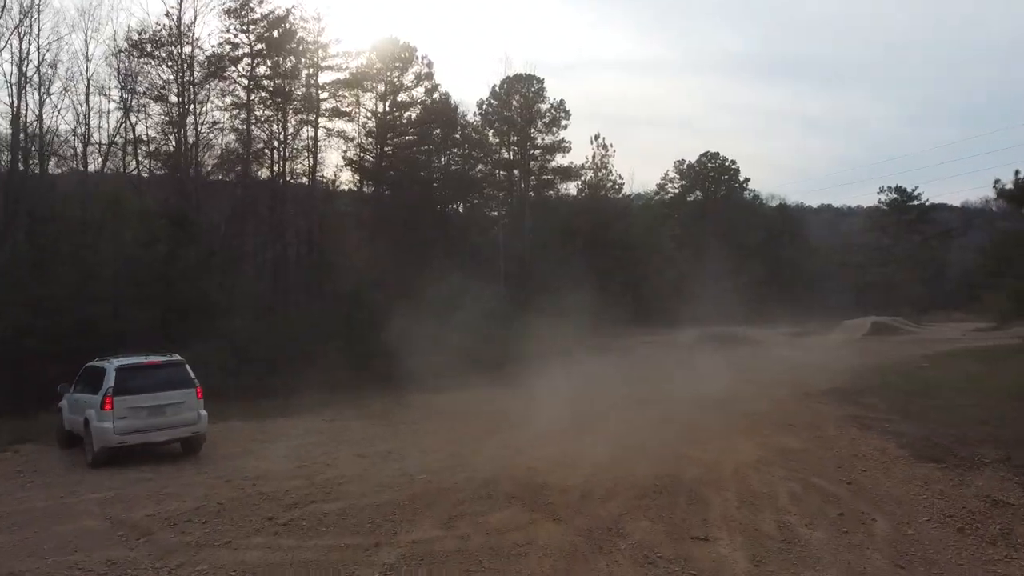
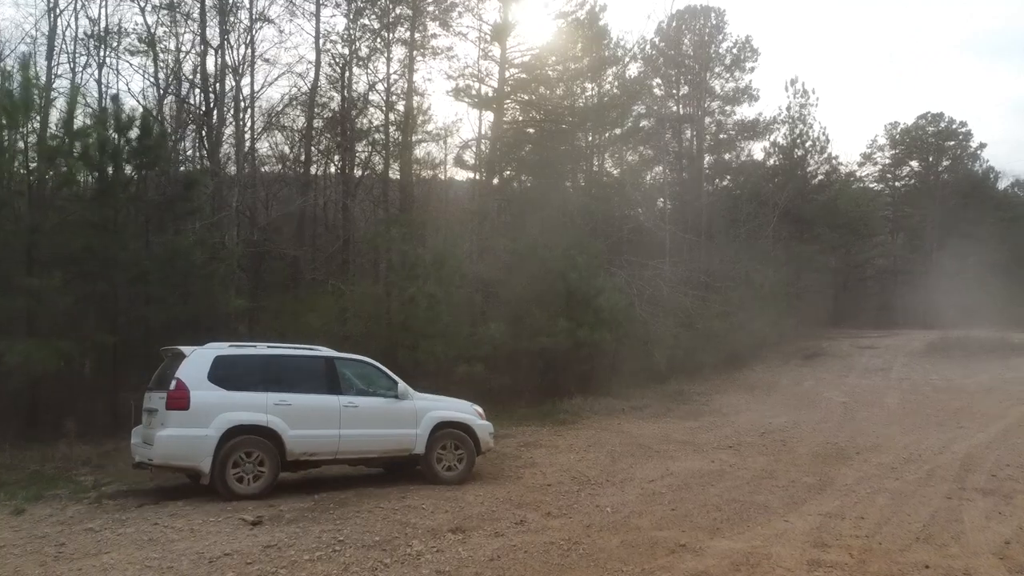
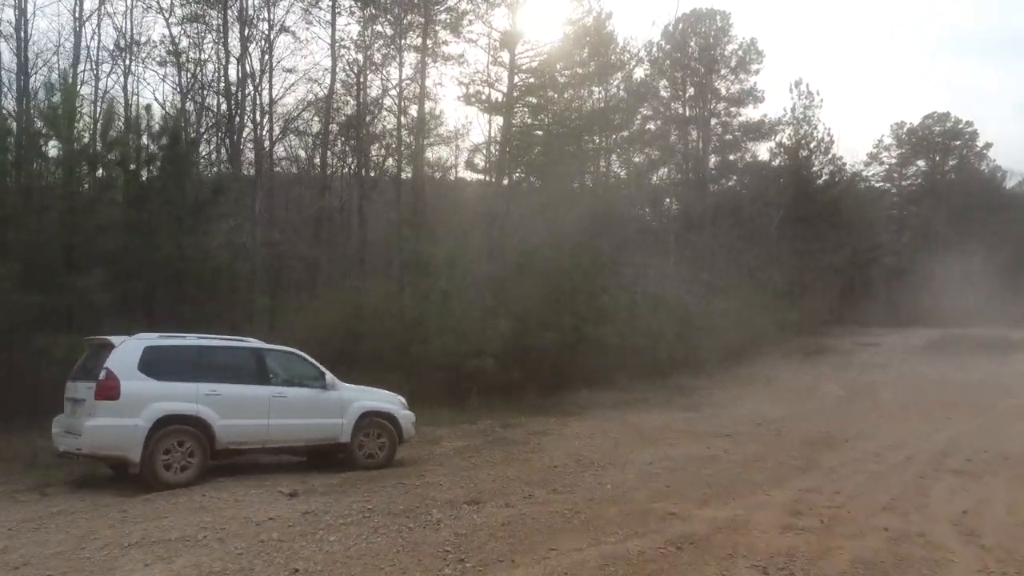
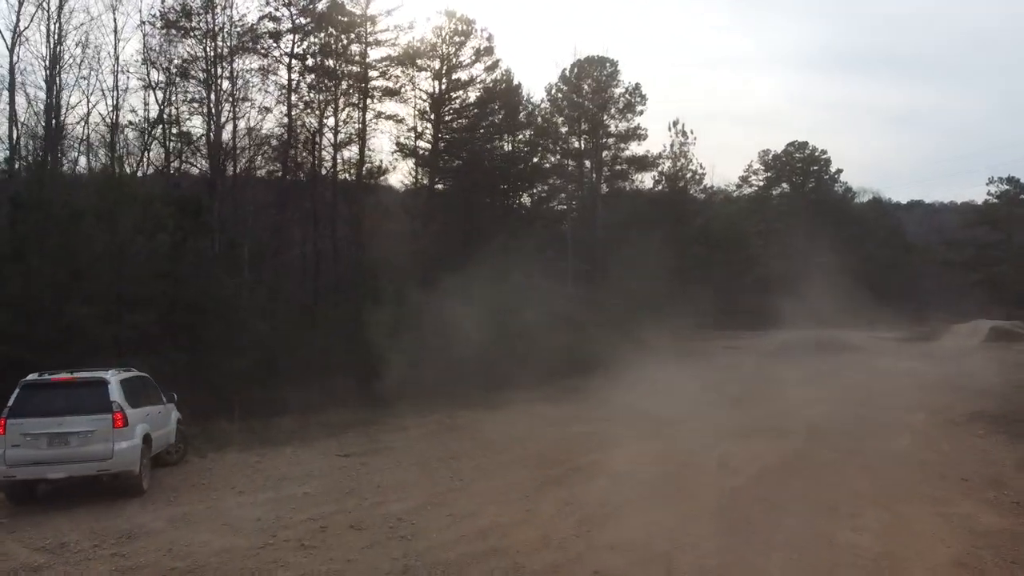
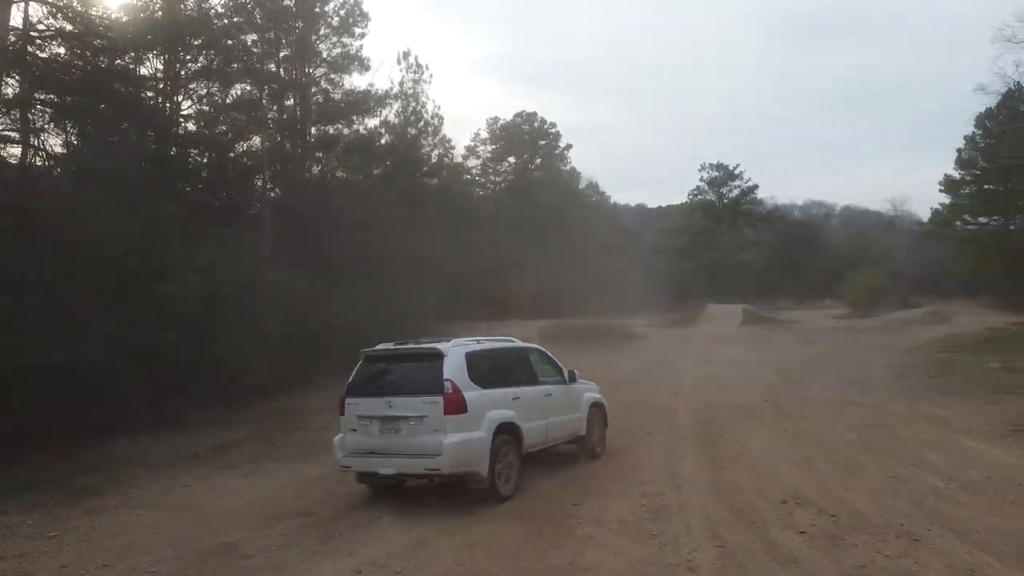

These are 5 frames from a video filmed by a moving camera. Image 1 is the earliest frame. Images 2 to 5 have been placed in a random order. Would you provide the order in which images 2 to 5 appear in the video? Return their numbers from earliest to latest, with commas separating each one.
4, 3, 2, 5
